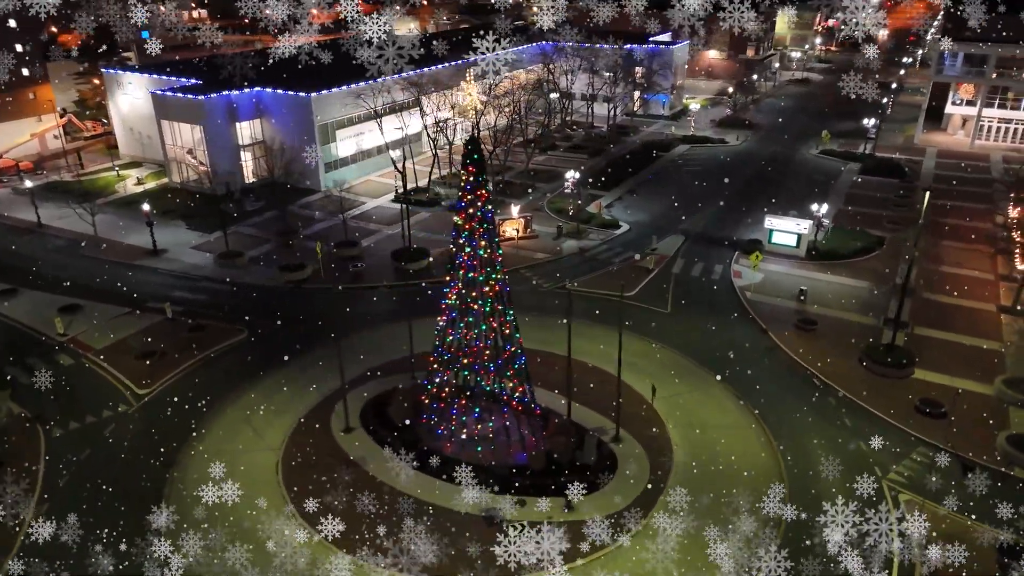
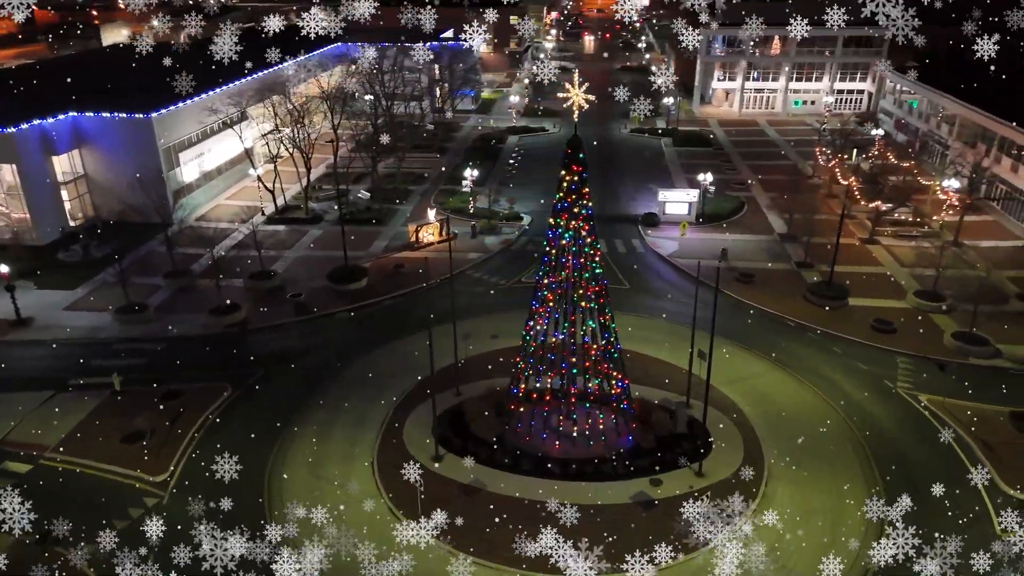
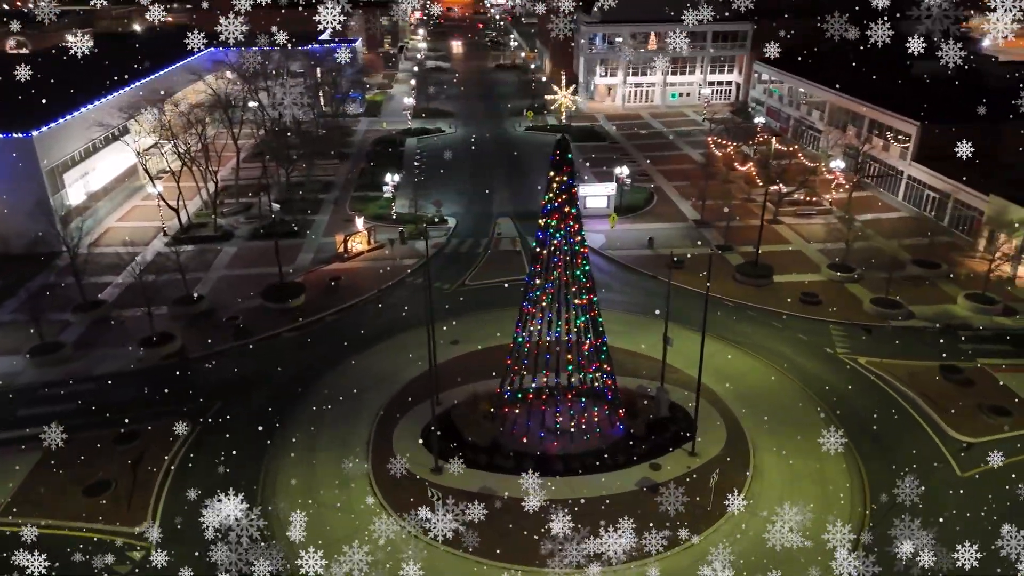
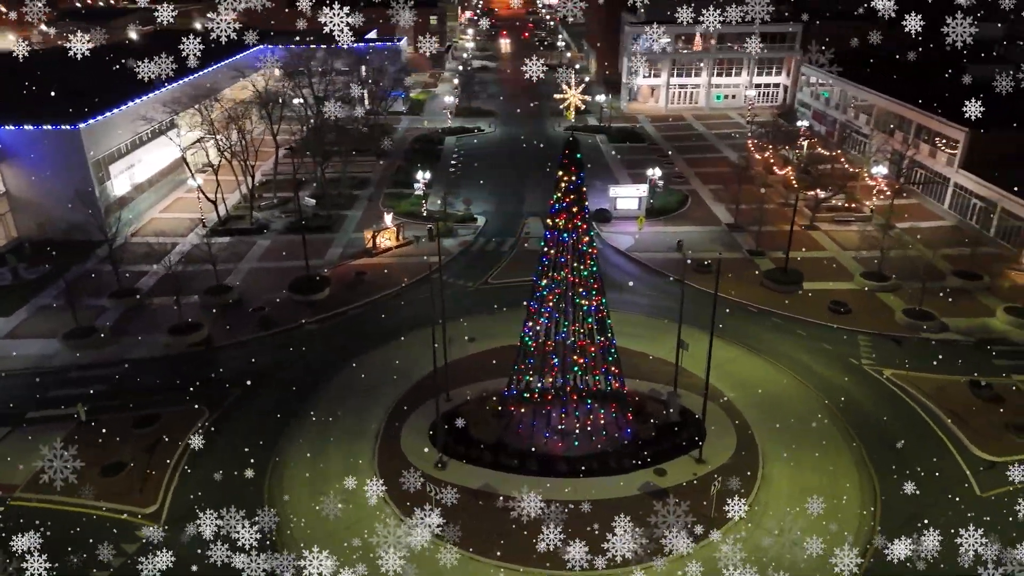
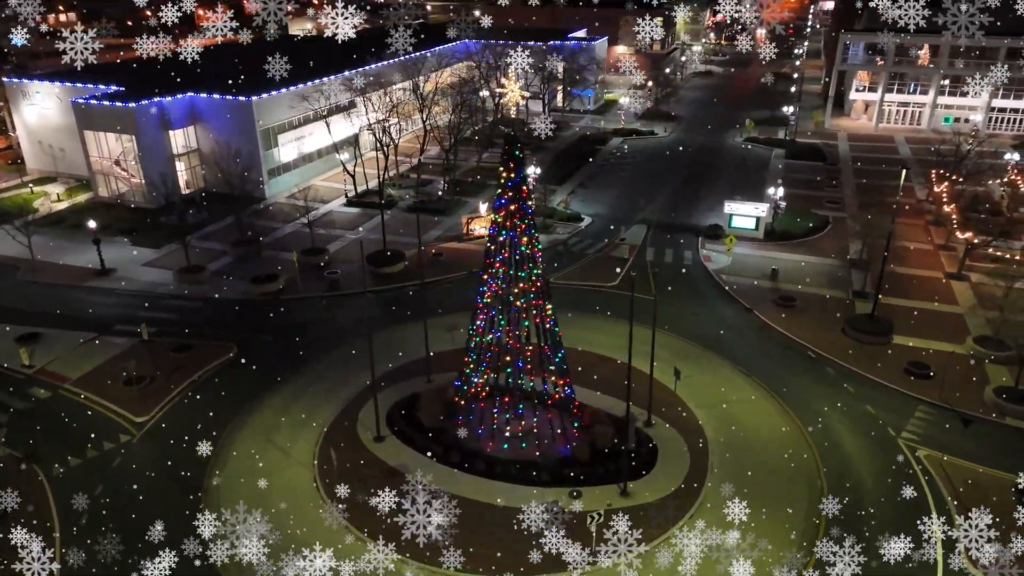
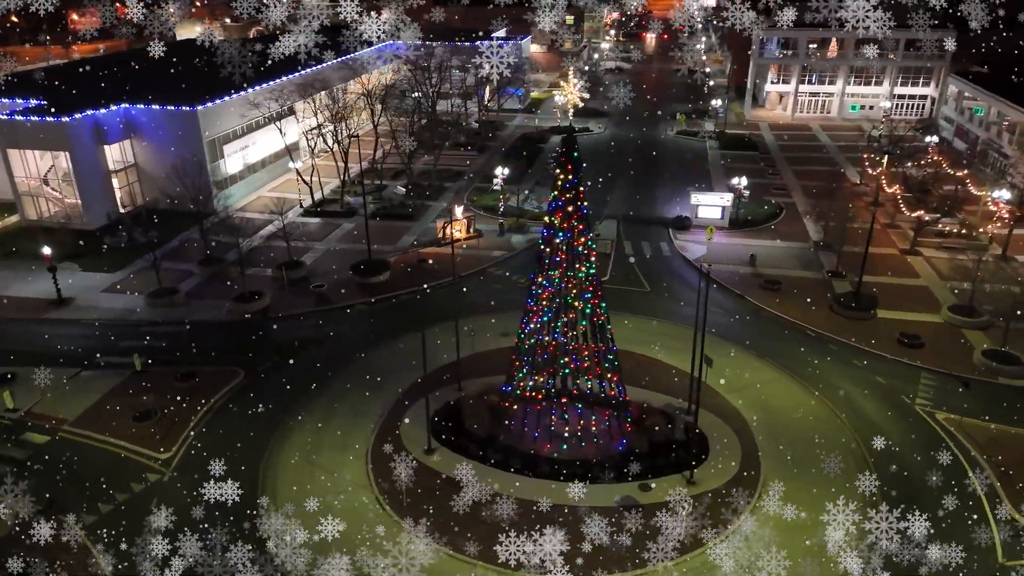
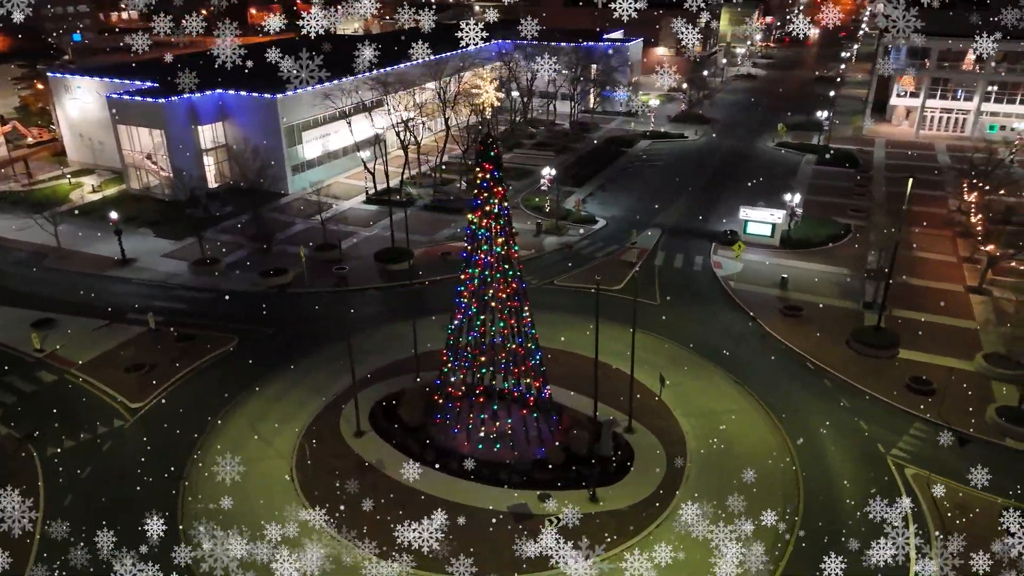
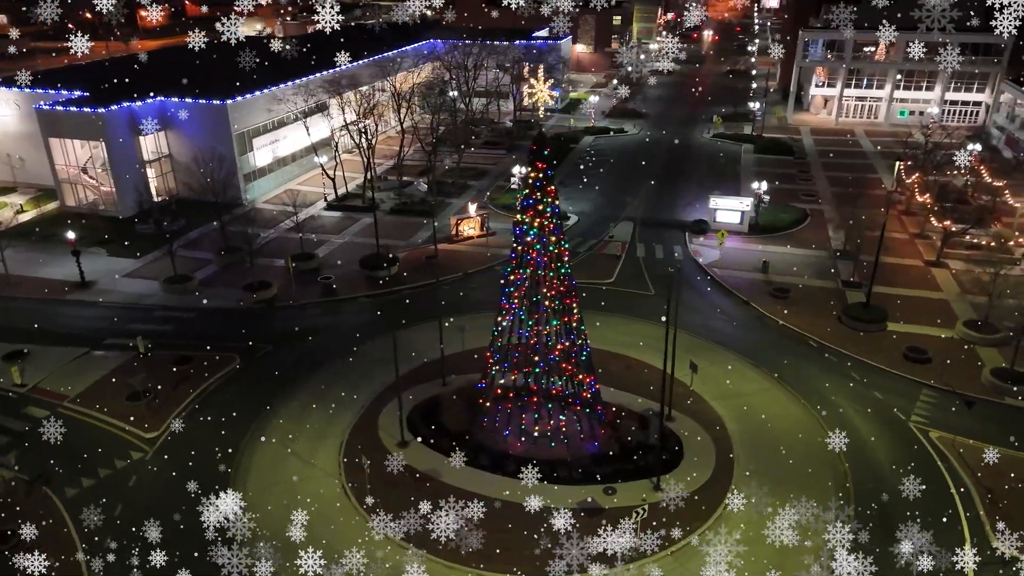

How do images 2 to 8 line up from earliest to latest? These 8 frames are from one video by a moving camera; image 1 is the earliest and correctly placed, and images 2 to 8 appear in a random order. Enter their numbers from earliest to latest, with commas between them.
7, 5, 8, 6, 2, 4, 3
